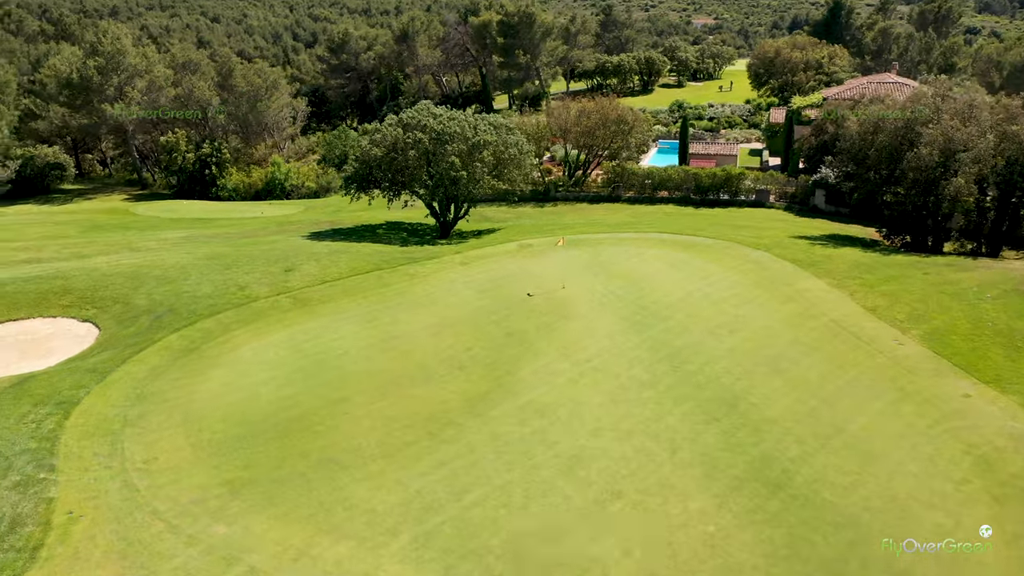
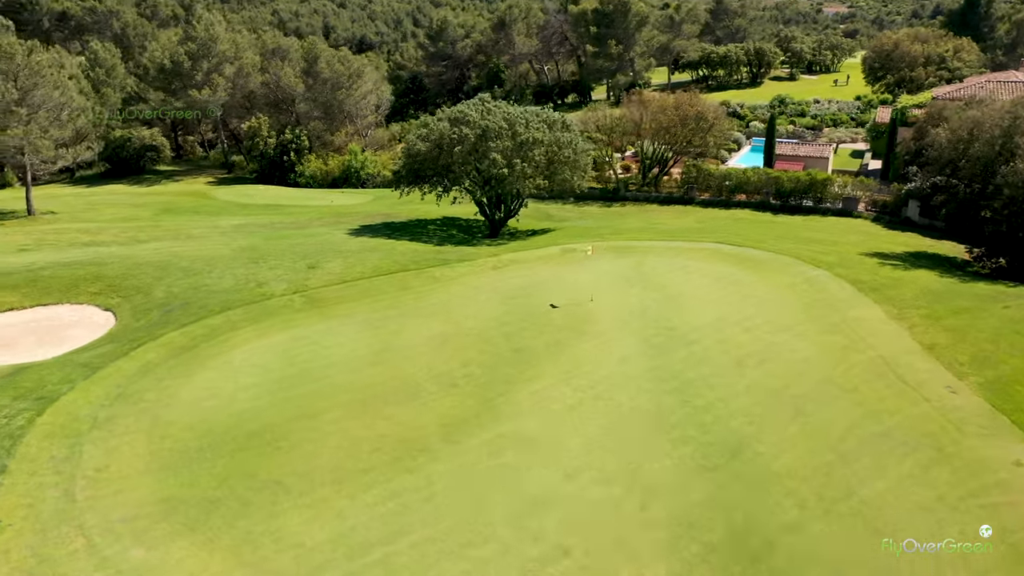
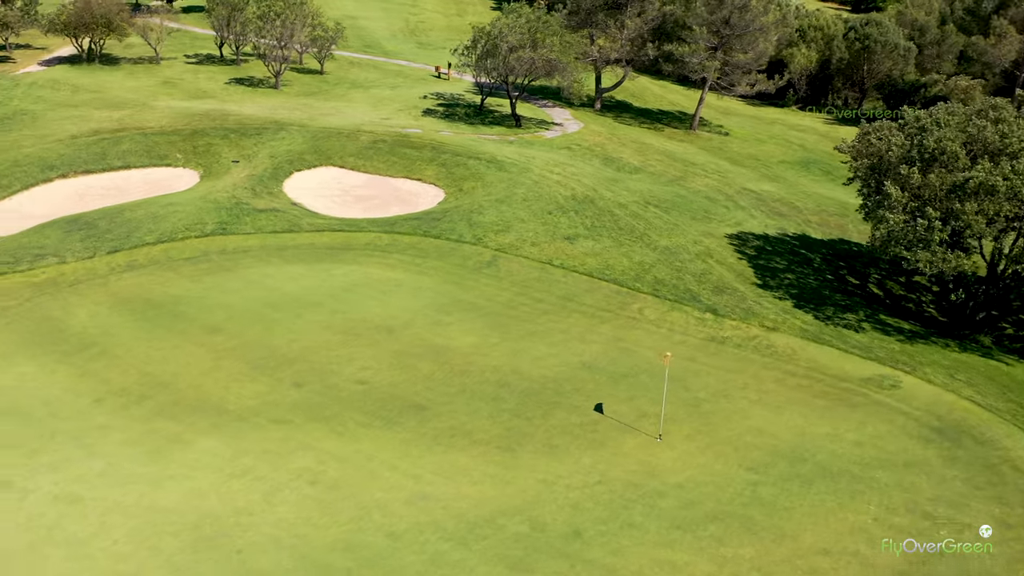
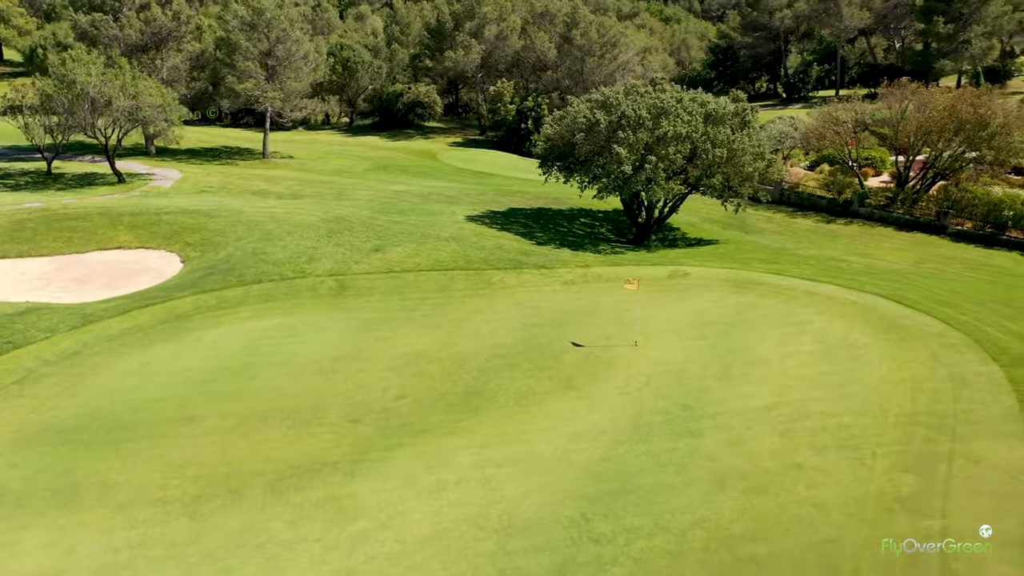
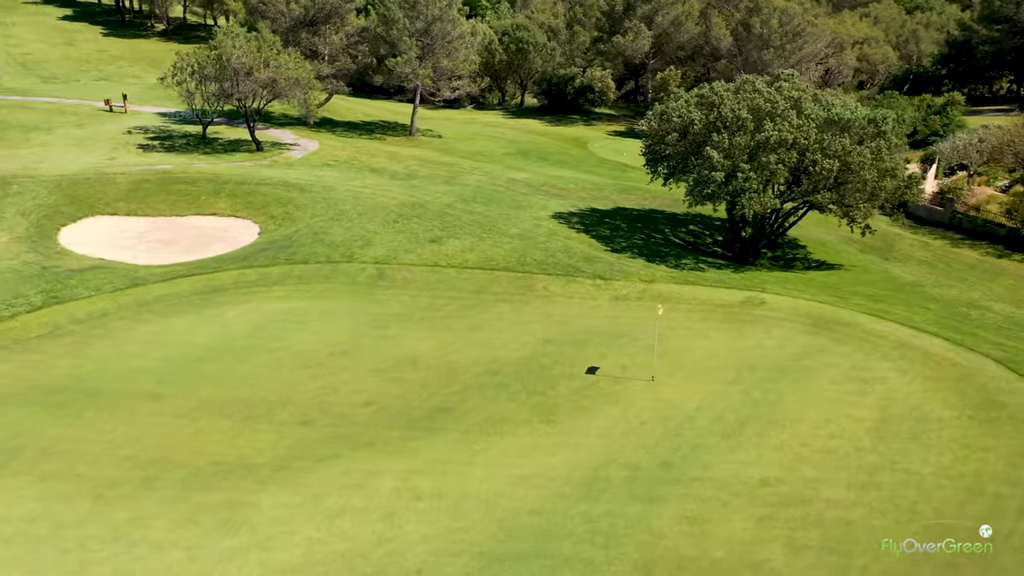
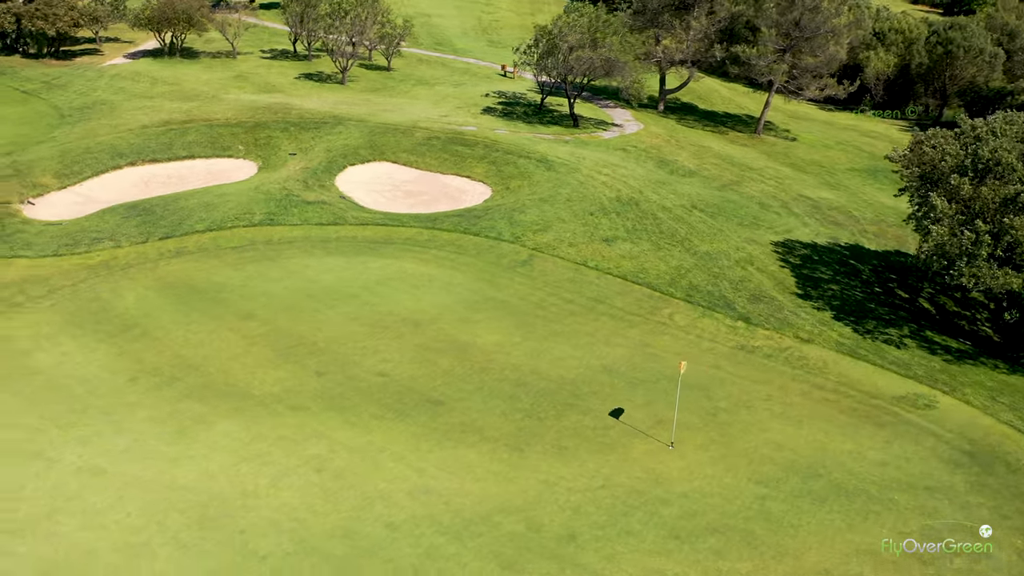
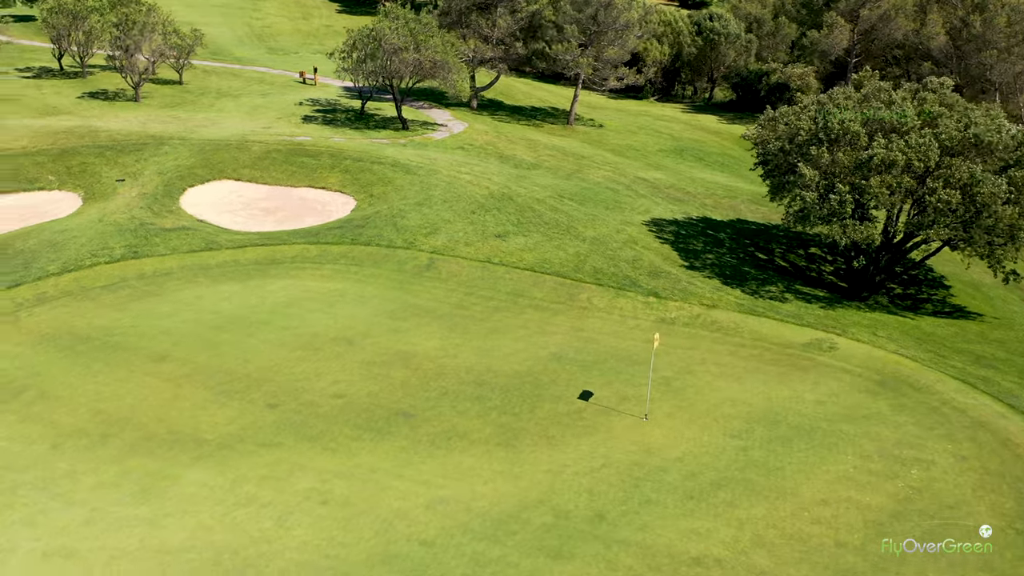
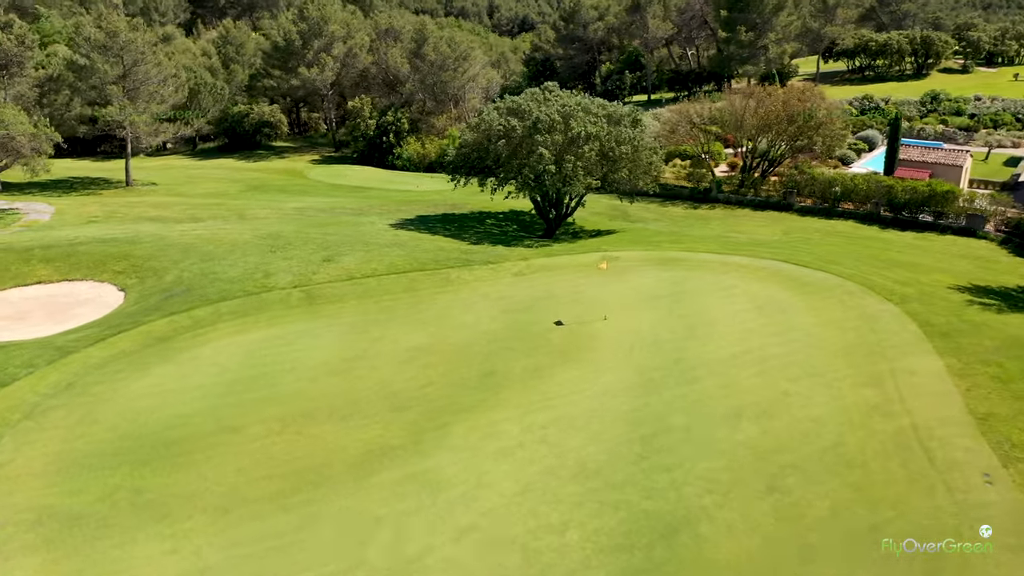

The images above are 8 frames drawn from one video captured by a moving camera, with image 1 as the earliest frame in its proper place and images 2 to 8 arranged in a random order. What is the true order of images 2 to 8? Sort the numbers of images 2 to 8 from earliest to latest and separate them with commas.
2, 8, 4, 5, 7, 3, 6
